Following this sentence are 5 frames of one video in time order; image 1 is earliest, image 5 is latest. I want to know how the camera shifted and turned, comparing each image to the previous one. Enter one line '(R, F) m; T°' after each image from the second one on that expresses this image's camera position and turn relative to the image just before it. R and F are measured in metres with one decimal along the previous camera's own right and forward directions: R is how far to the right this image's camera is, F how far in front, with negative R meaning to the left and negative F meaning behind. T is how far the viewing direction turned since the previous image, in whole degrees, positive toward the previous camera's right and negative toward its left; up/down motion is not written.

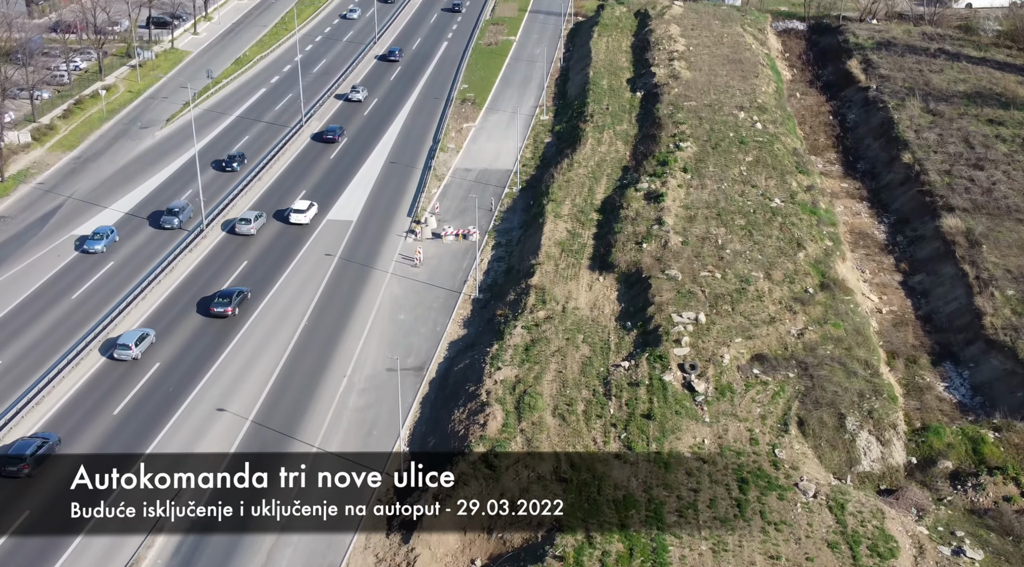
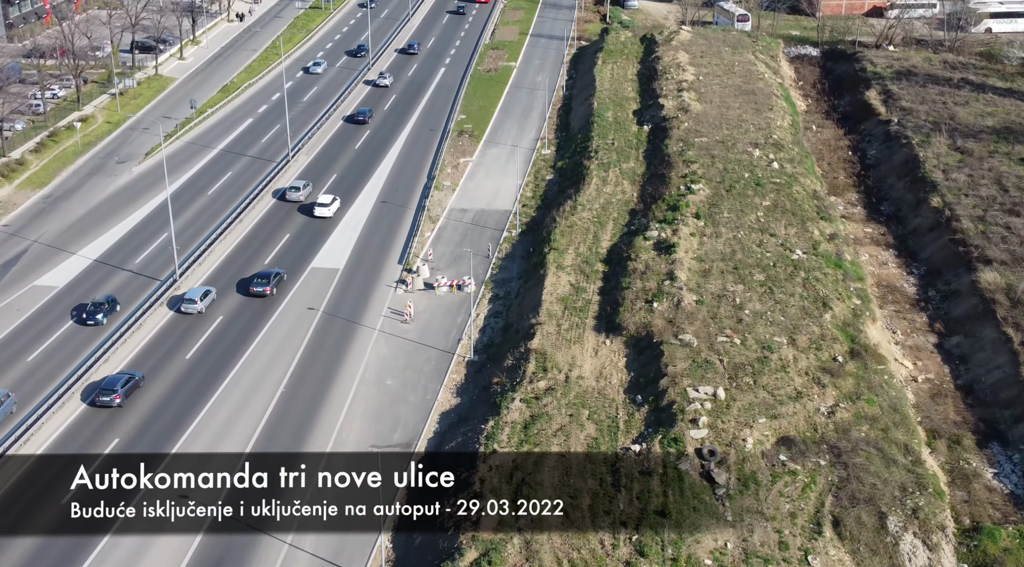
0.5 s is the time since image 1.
(+0.1, +5.4) m; 0°
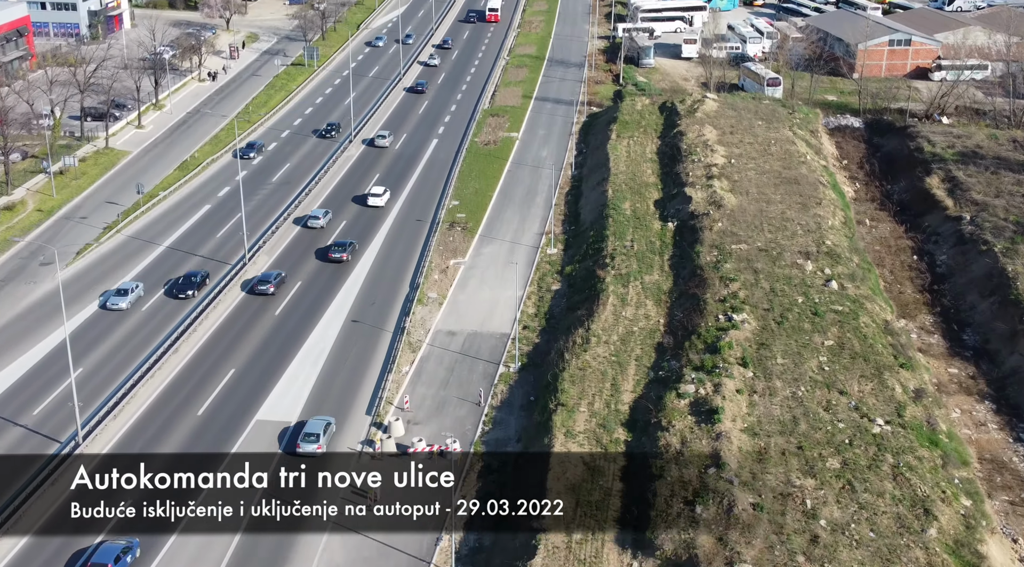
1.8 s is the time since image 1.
(+0.3, +14.1) m; 0°
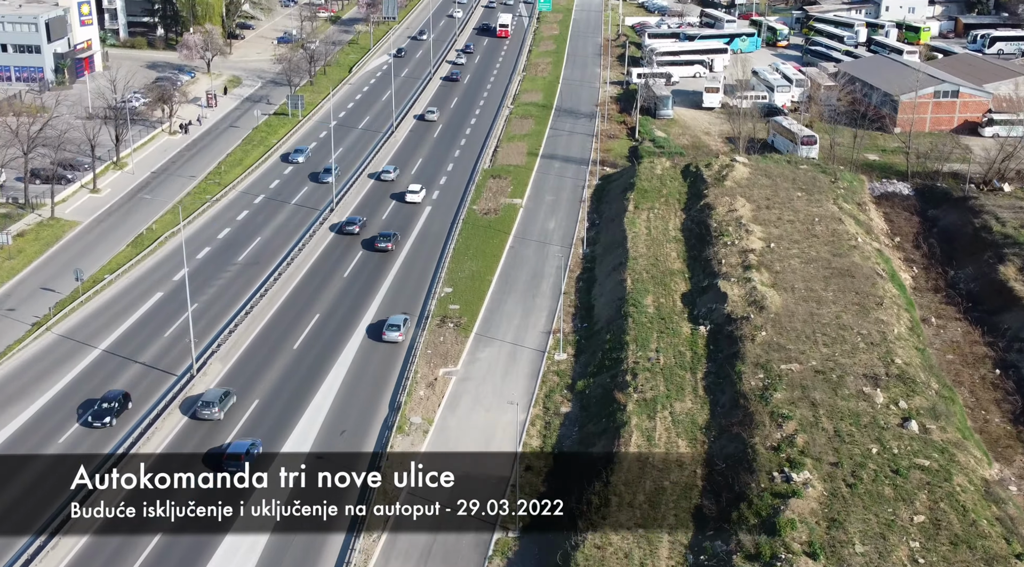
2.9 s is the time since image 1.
(+0.2, +12.1) m; 0°
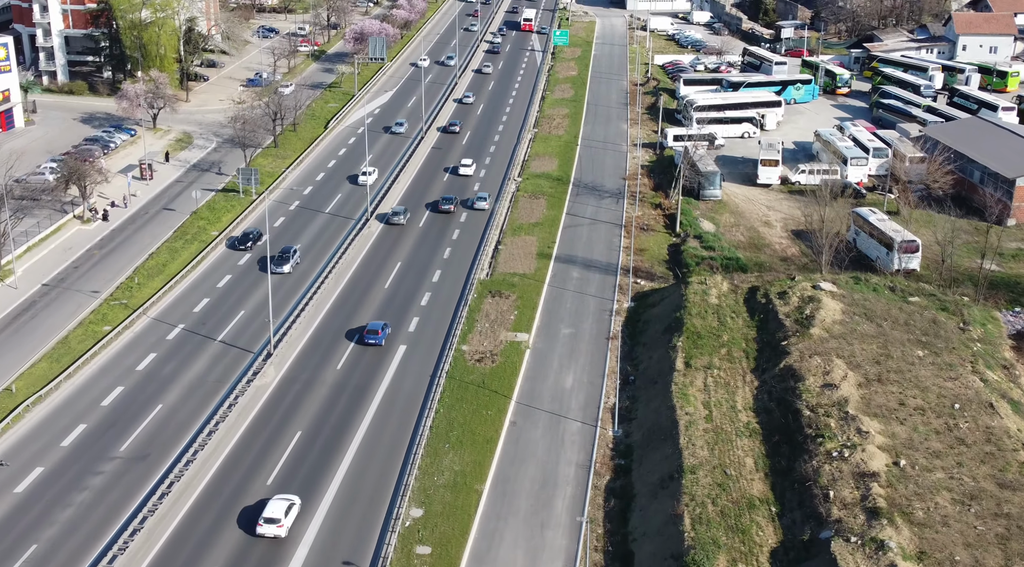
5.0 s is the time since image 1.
(+0.5, +23.9) m; -1°
